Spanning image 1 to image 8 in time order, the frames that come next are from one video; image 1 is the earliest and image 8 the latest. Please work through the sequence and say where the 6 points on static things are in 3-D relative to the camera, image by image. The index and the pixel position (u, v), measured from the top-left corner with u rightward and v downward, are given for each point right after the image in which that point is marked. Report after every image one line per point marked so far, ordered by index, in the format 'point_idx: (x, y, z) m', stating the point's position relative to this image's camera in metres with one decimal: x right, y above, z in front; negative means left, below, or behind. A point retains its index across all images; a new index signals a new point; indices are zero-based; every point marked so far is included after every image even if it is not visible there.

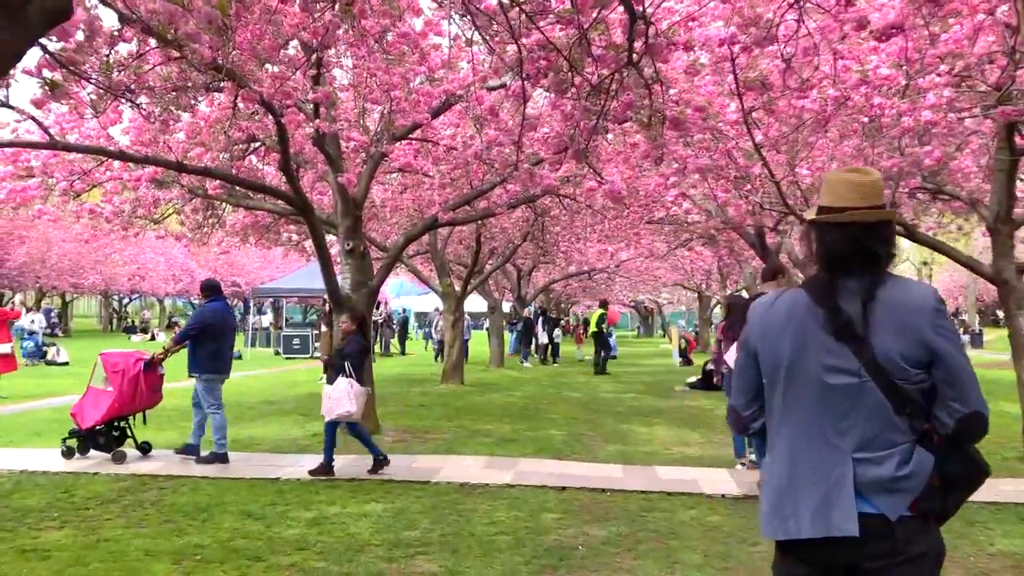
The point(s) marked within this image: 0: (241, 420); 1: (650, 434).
0: (-3.6, -1.7, +12.2) m
1: (+1.6, -1.7, +10.9) m
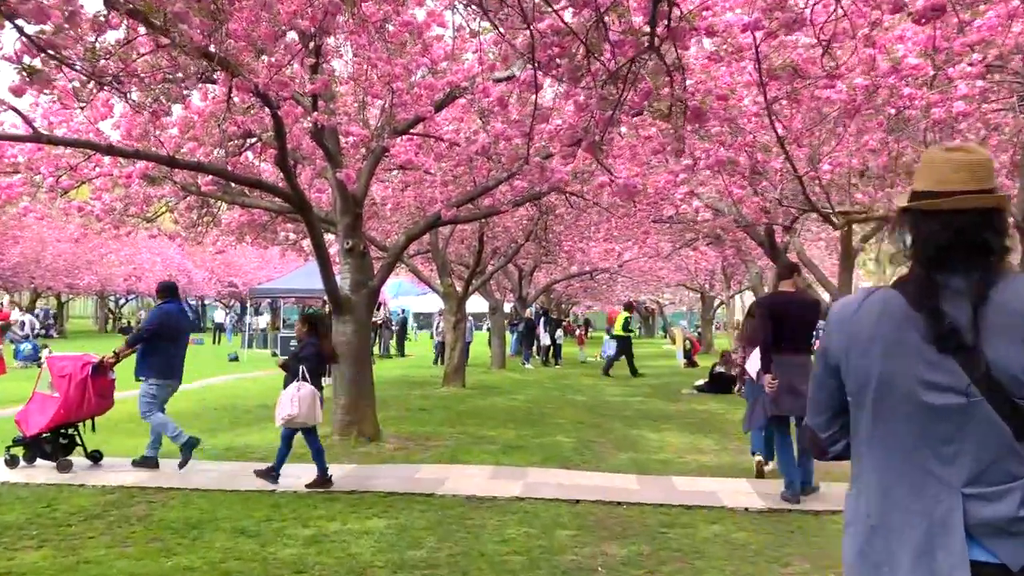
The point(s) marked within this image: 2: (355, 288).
0: (-3.5, -1.7, +11.8) m
1: (+1.7, -1.7, +10.5) m
2: (-1.7, 0.0, +9.8) m
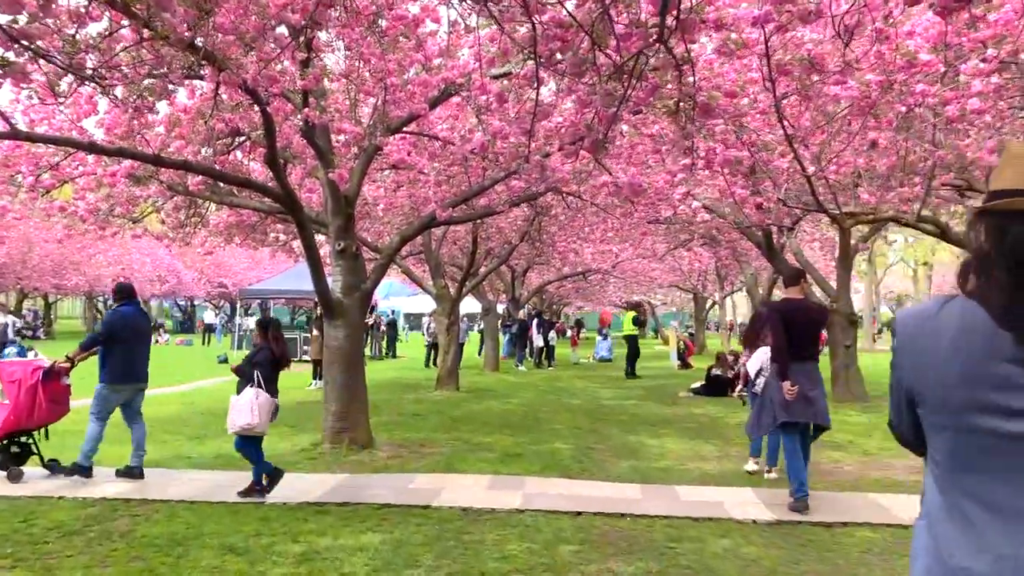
0: (-3.6, -1.8, +11.5) m
1: (+1.7, -1.8, +10.2) m
2: (-1.7, 0.0, +9.5) m
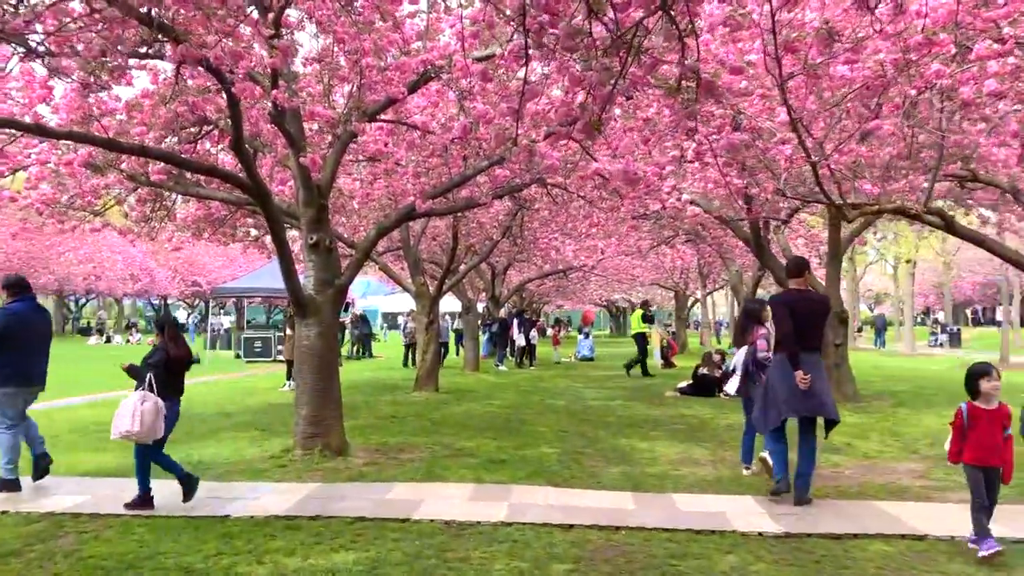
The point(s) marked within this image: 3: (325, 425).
0: (-3.8, -1.7, +10.9) m
1: (+1.5, -1.7, +9.7) m
2: (-1.9, 0.0, +9.0) m
3: (-1.8, -1.3, +8.8) m
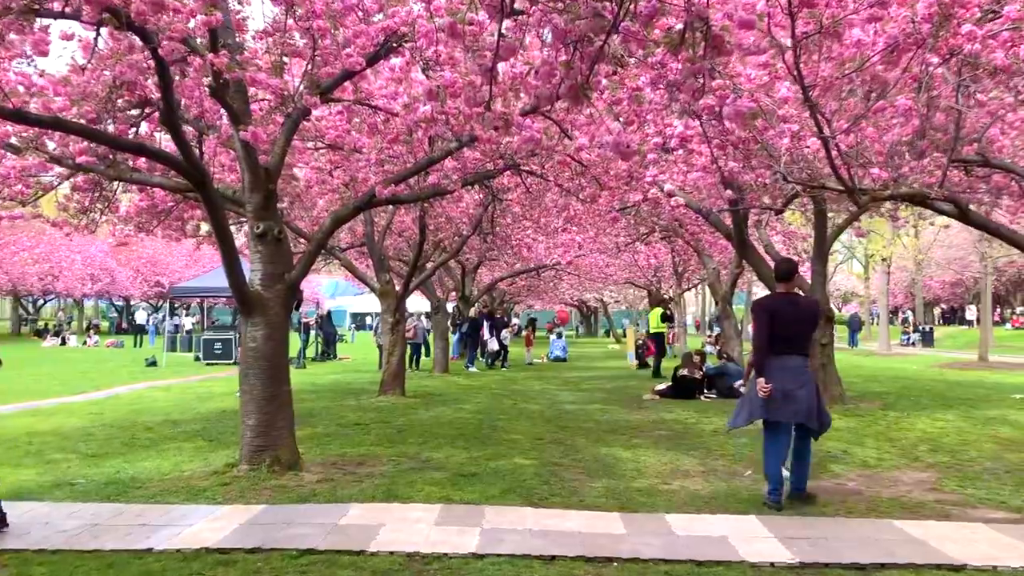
0: (-4.1, -1.7, +9.9) m
1: (+1.2, -1.7, +8.9) m
2: (-2.1, +0.1, +8.0) m
3: (-2.0, -1.3, +7.9) m
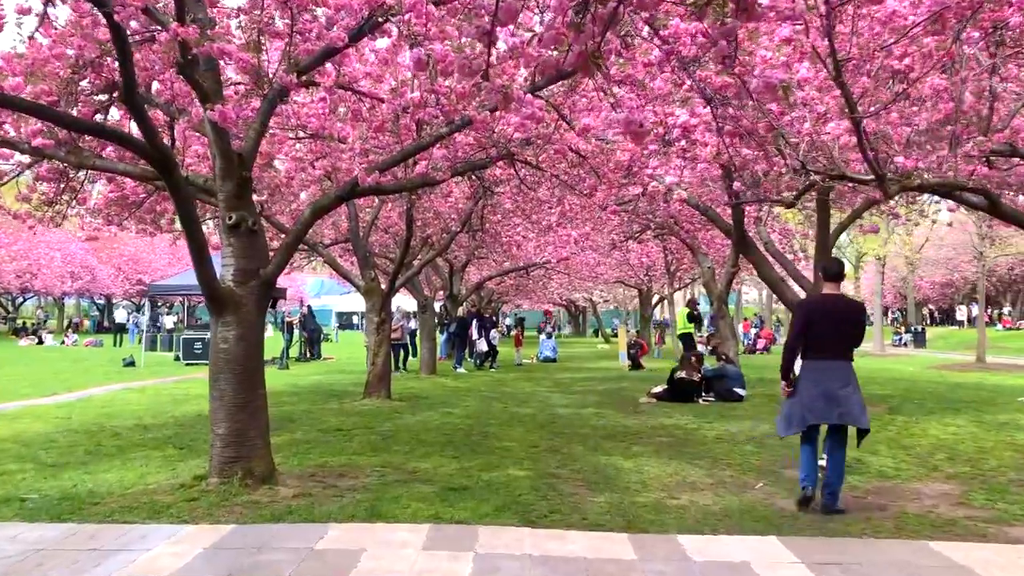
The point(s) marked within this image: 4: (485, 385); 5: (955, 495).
0: (-4.2, -1.7, +9.2) m
1: (+1.2, -1.7, +8.3) m
2: (-2.2, +0.1, +7.4) m
3: (-2.1, -1.3, +7.2) m
4: (-0.5, -2.0, +18.5) m
5: (+3.7, -1.7, +7.7) m
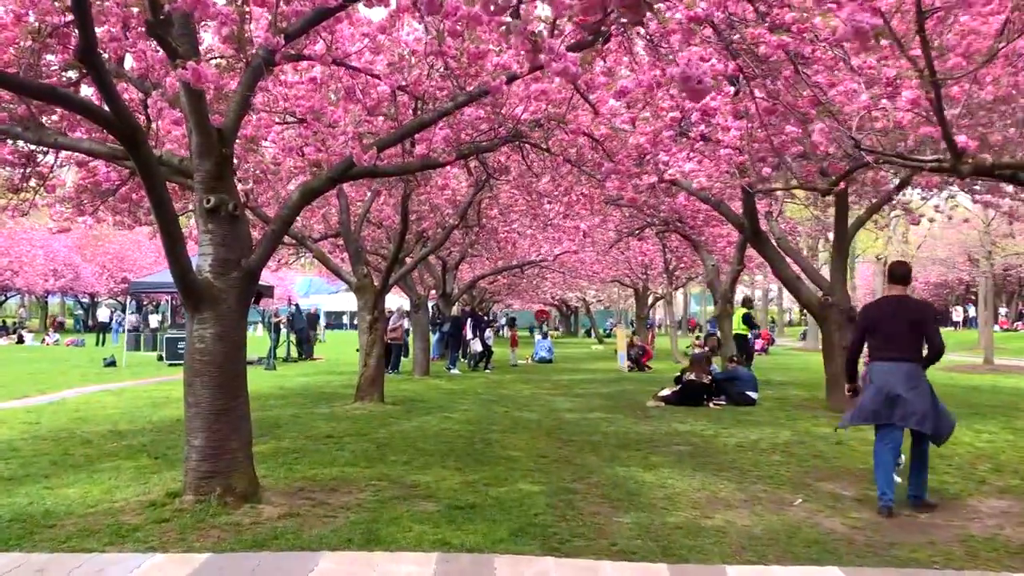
0: (-4.1, -1.6, +8.3) m
1: (+1.2, -1.6, +7.5) m
2: (-2.1, +0.1, +6.5) m
3: (-2.0, -1.2, +6.4) m
4: (-0.6, -1.9, +17.7) m
5: (+3.8, -1.7, +6.9) m
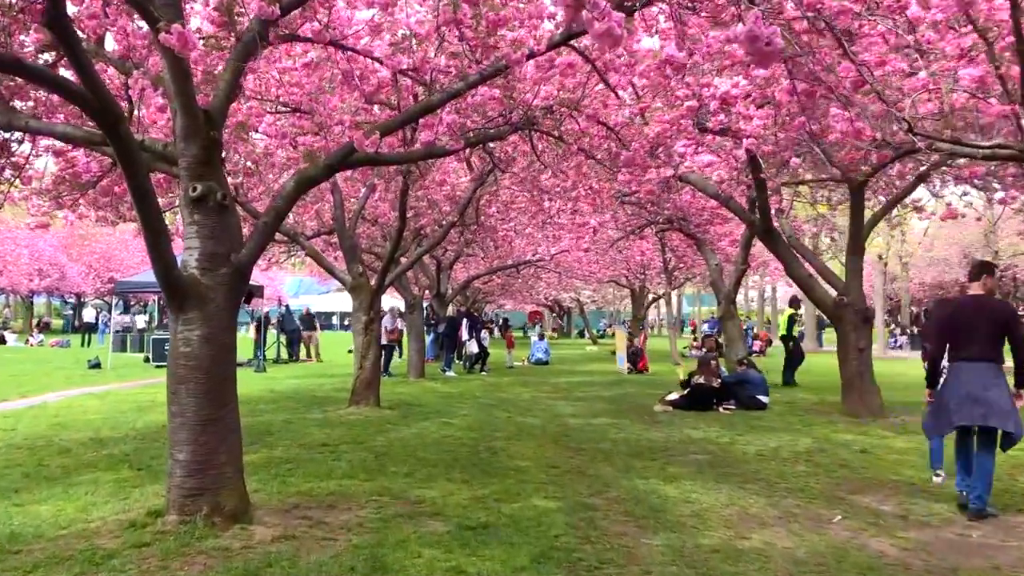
0: (-4.0, -1.6, +7.7) m
1: (+1.3, -1.6, +6.9) m
2: (-2.0, +0.2, +5.9) m
3: (-1.9, -1.2, +5.8) m
4: (-0.6, -1.9, +17.1) m
5: (+3.9, -1.7, +6.4) m
